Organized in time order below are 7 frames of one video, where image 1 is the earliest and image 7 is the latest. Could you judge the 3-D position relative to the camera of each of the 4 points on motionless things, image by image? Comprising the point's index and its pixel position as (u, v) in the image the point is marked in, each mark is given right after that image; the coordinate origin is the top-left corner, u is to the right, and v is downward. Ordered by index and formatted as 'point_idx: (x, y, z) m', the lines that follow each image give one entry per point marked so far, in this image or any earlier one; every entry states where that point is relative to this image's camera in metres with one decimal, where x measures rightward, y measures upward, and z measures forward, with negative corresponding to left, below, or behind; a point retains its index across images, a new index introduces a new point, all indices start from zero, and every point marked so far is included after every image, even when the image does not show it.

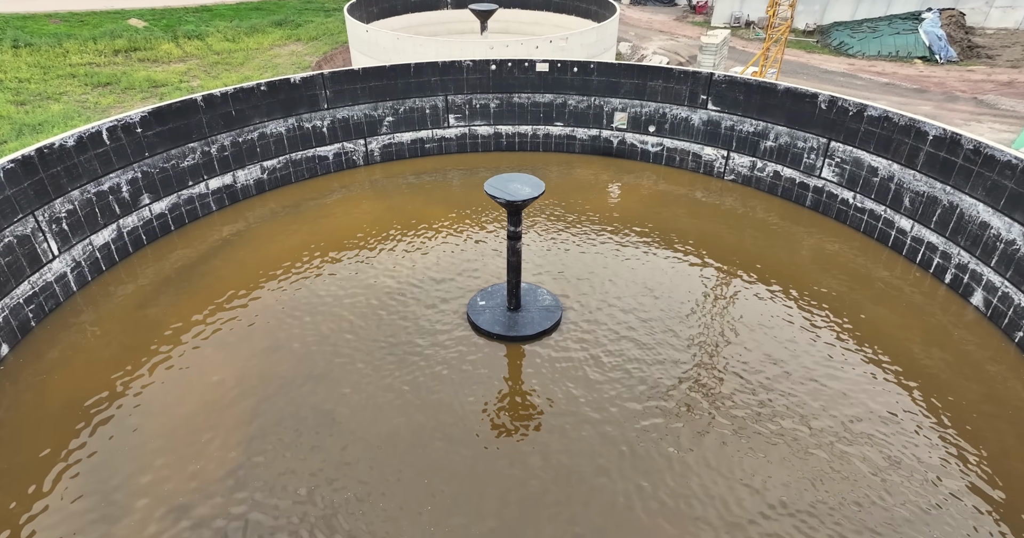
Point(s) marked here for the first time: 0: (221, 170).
0: (-8.2, +2.8, +14.9) m
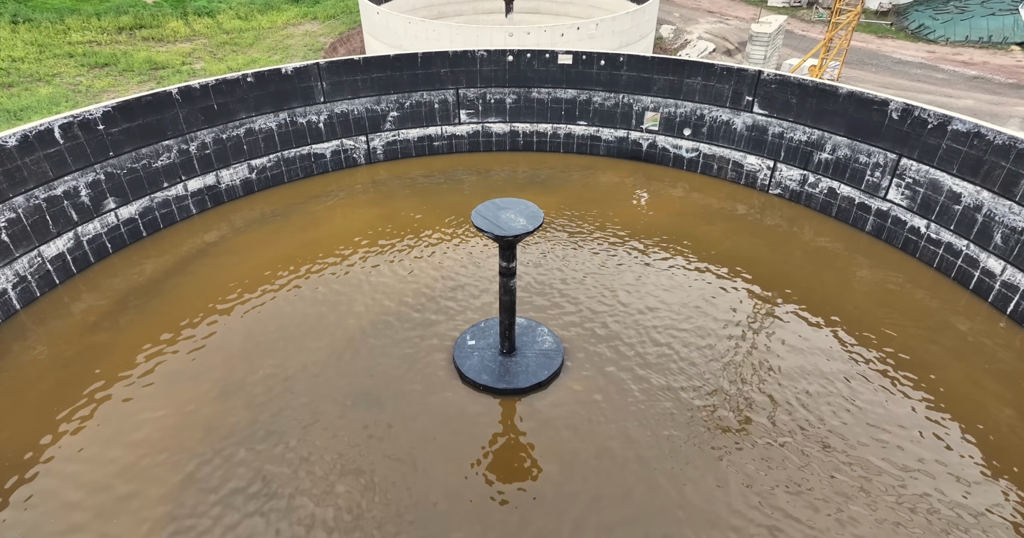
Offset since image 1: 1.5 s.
0: (-8.0, +2.5, +13.6) m
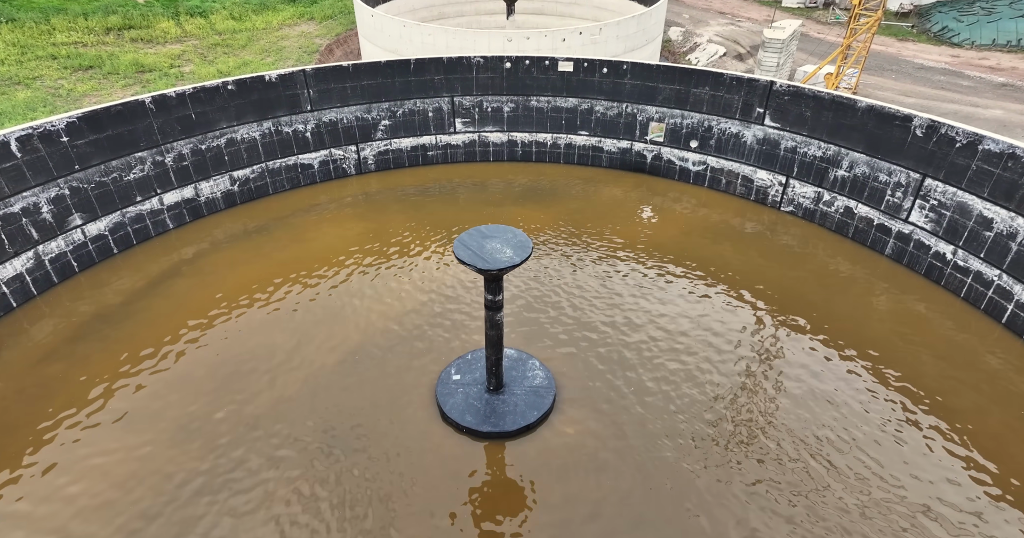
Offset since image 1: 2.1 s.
0: (-8.1, +2.1, +12.8) m
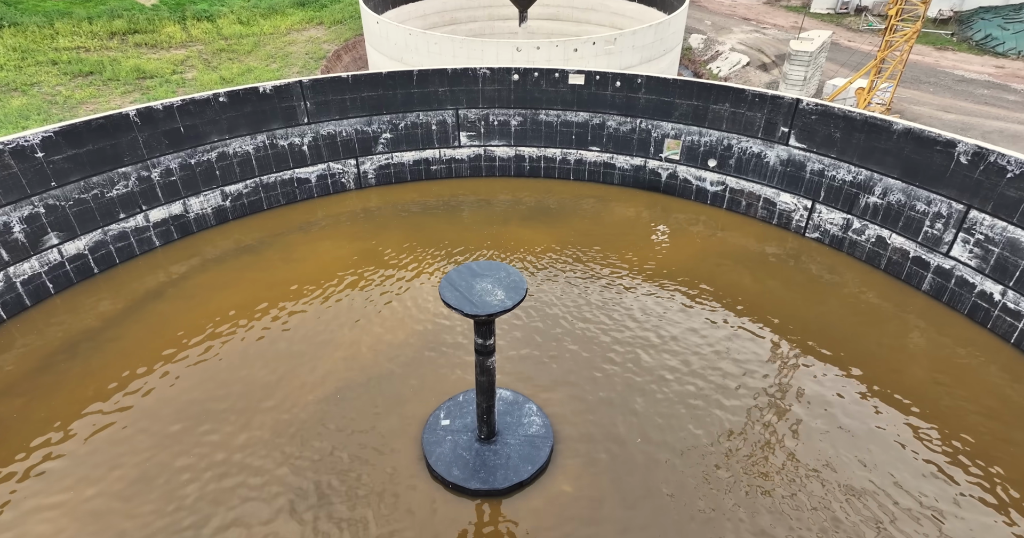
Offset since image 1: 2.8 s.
0: (-8.0, +1.6, +12.2) m
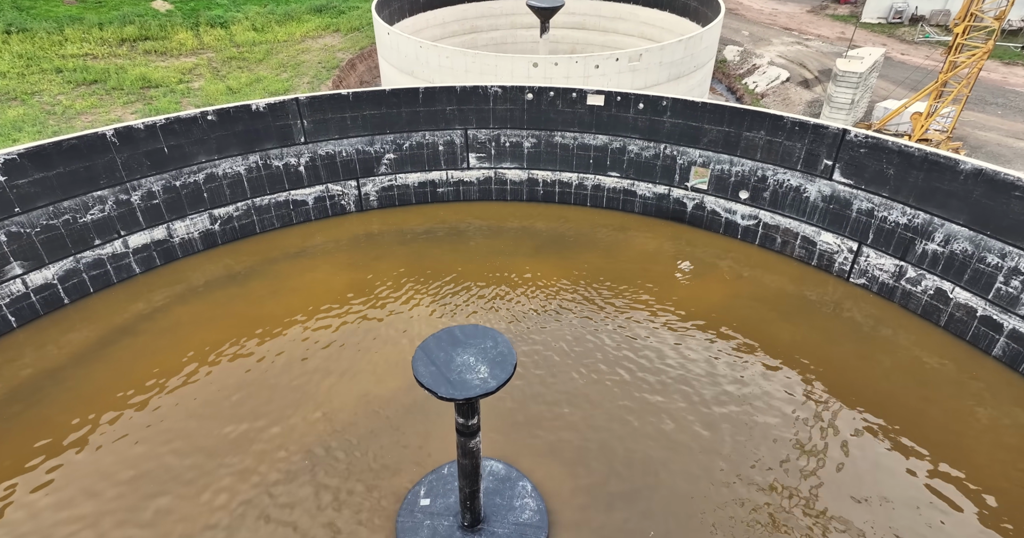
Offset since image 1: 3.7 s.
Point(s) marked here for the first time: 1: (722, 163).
0: (-7.9, +1.0, +11.4) m
1: (+5.1, +2.6, +12.8) m
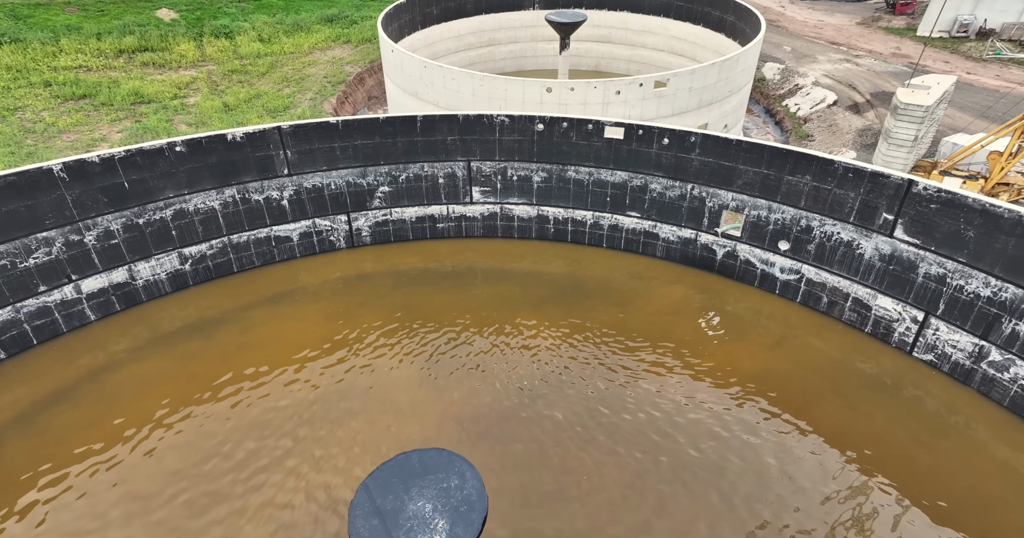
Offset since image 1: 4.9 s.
0: (-7.9, +0.1, +10.2) m
1: (+5.3, +1.3, +11.0) m
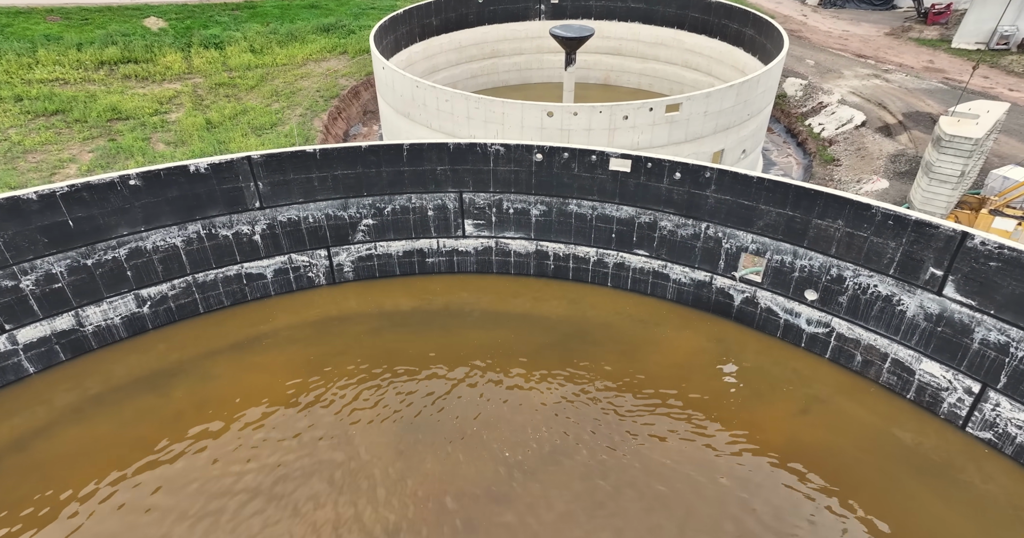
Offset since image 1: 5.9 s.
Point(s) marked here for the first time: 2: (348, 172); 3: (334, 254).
0: (-8.0, -0.7, +9.1) m
1: (+5.1, +0.3, +9.7) m
2: (-3.3, +2.0, +10.6) m
3: (-3.9, +0.3, +11.4) m
